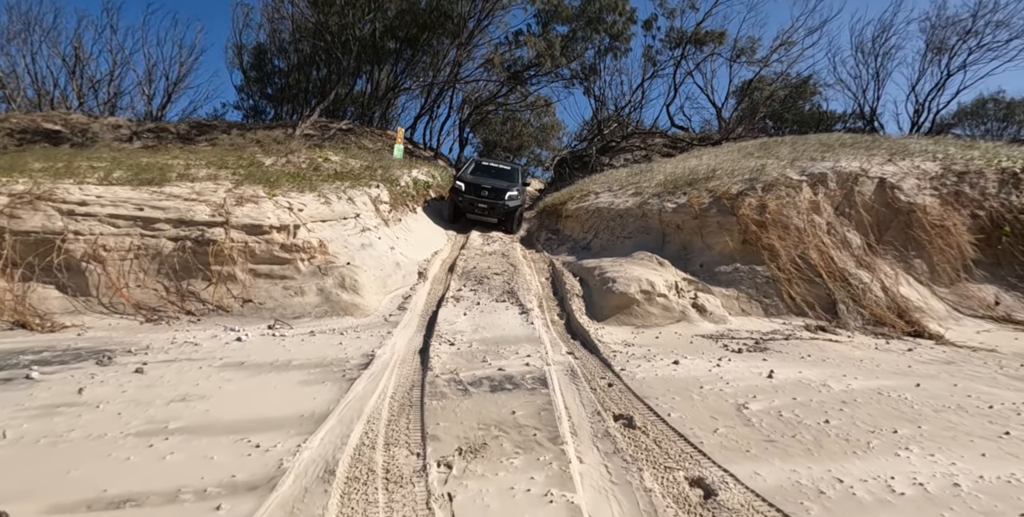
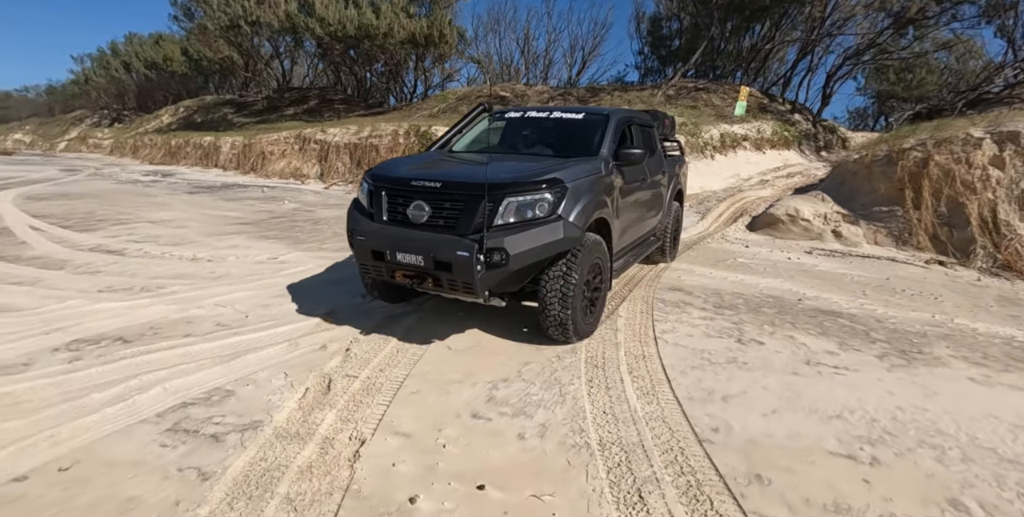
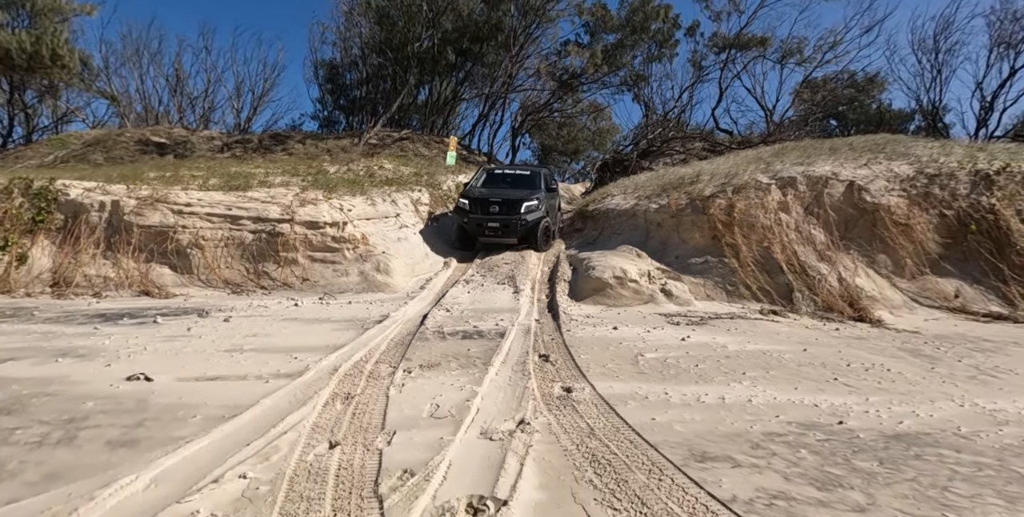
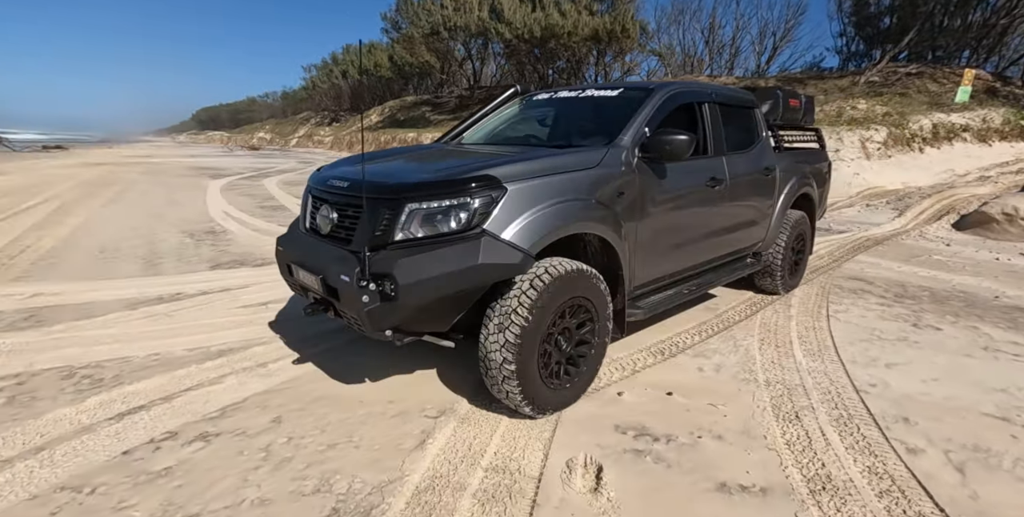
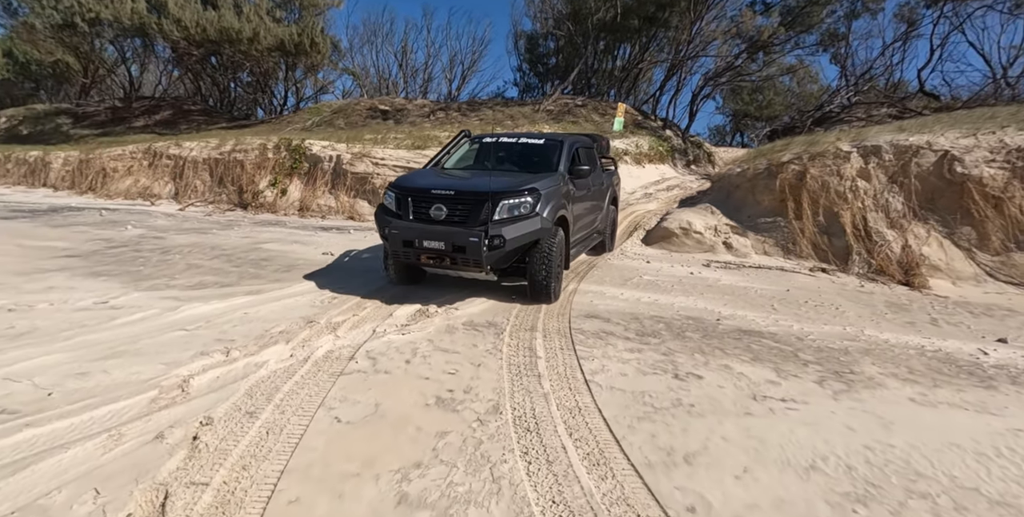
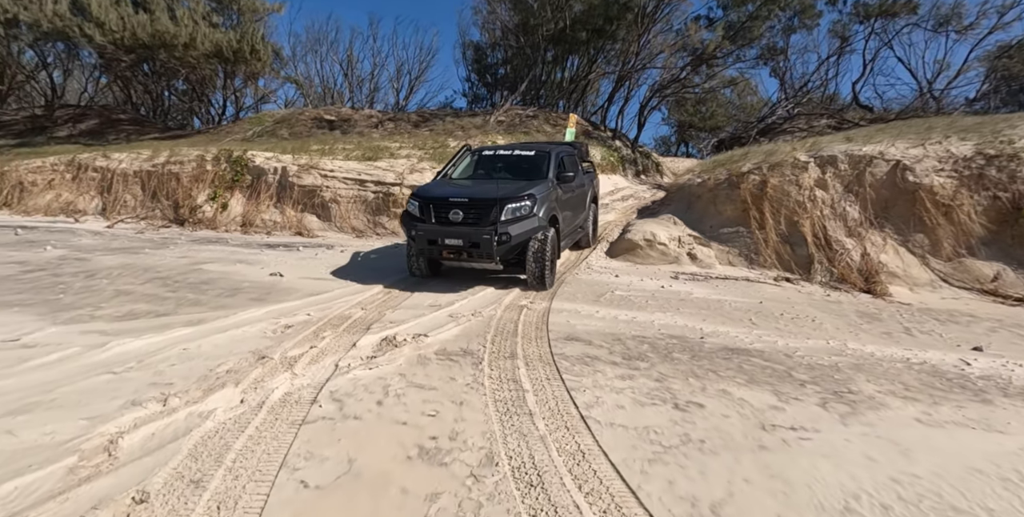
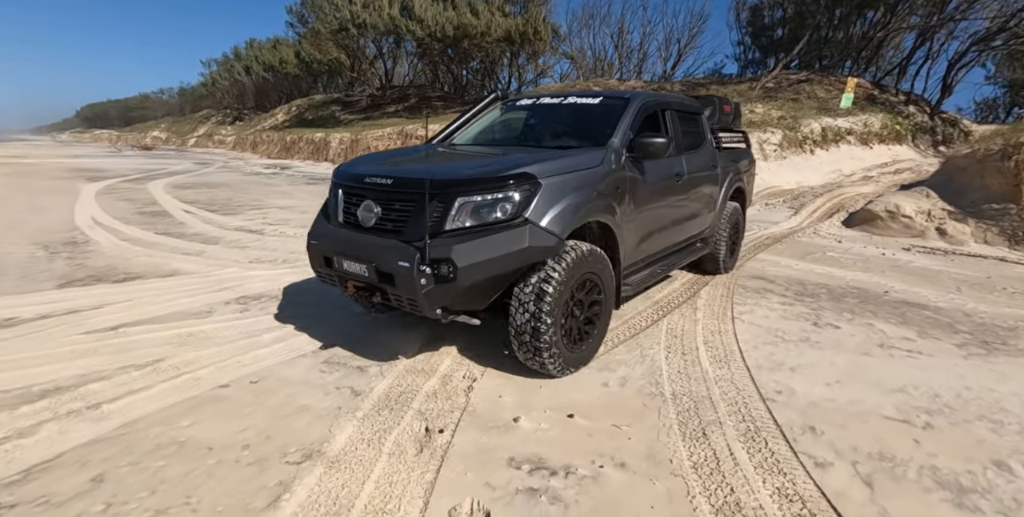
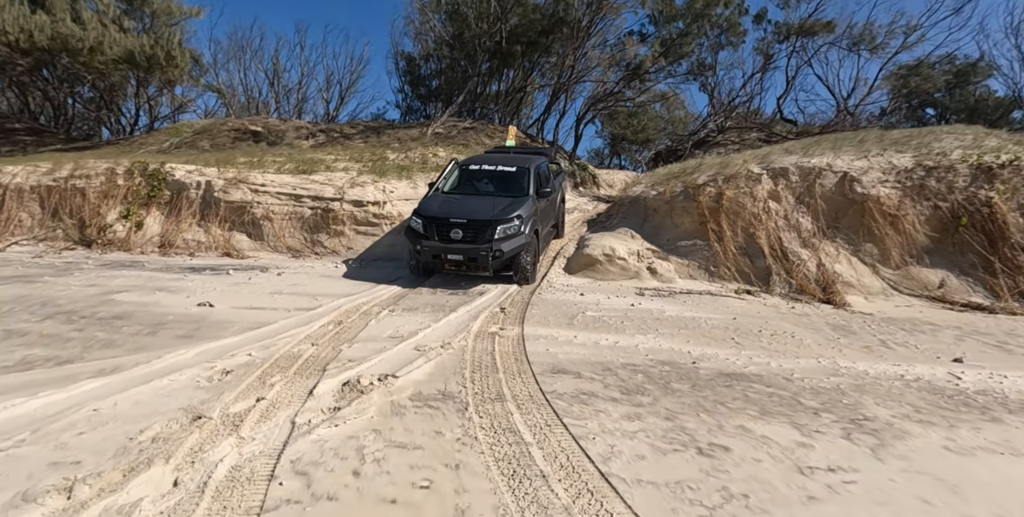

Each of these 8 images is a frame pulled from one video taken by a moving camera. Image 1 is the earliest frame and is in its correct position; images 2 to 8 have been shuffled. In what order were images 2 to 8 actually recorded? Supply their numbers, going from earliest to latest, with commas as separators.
3, 8, 6, 5, 2, 7, 4
